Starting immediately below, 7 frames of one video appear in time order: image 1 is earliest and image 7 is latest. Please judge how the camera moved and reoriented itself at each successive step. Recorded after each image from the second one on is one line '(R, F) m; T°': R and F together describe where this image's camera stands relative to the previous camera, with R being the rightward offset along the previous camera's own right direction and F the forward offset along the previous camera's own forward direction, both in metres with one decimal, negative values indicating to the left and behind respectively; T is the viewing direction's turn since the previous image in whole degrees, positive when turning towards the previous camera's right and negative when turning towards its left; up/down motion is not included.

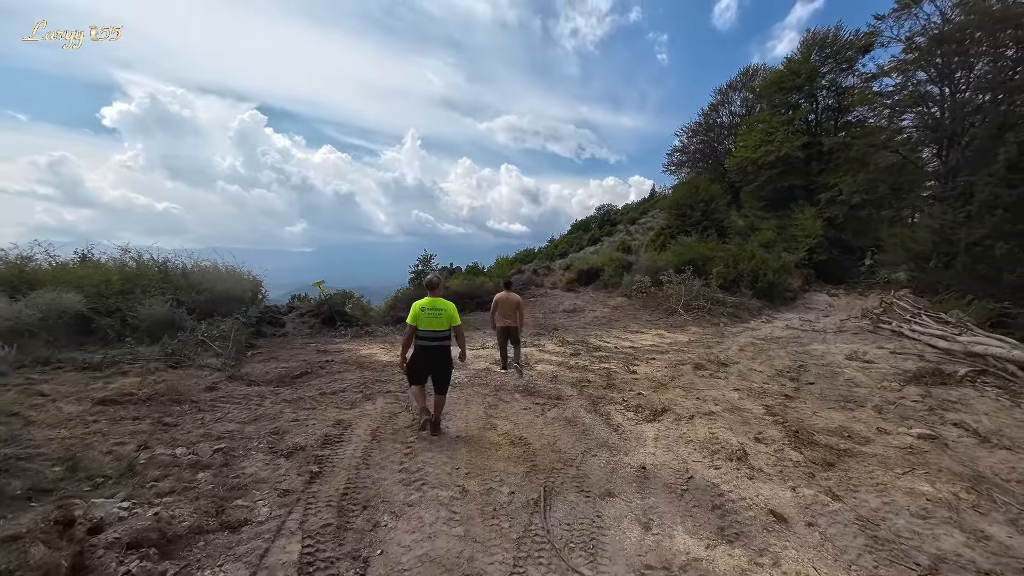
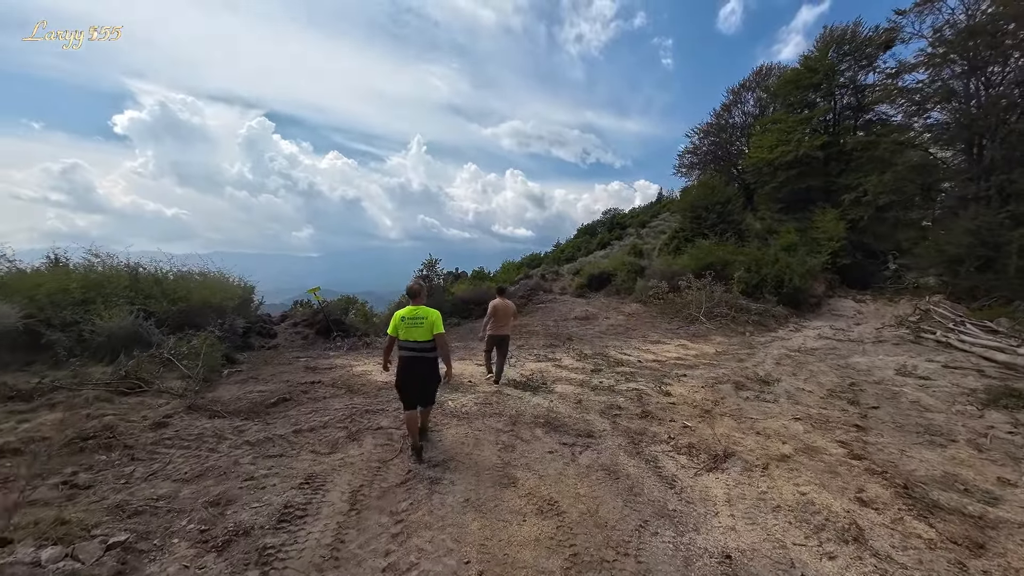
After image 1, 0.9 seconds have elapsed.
(-0.2, +1.2) m; -1°
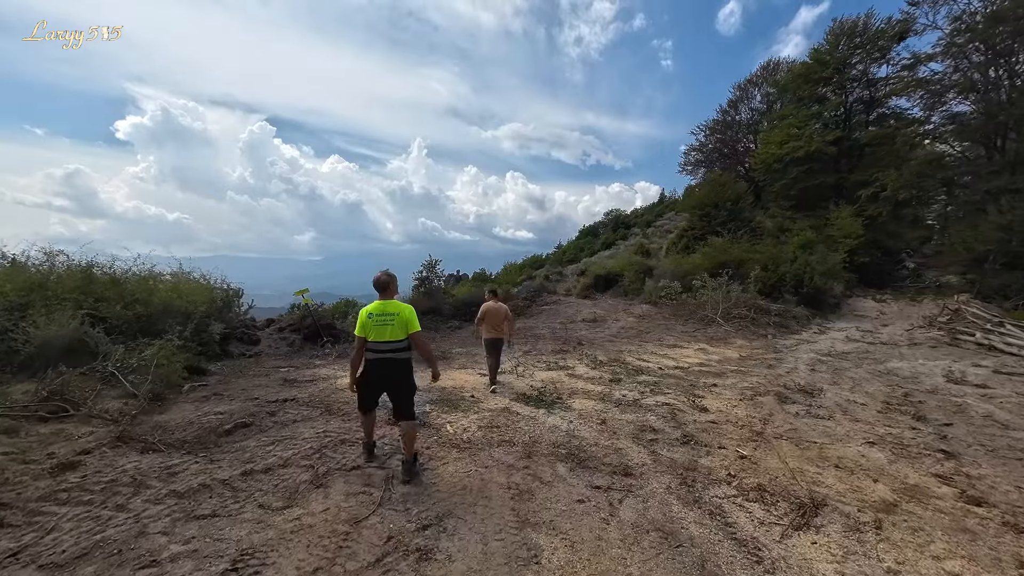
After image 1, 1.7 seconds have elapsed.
(-0.1, +1.2) m; 0°
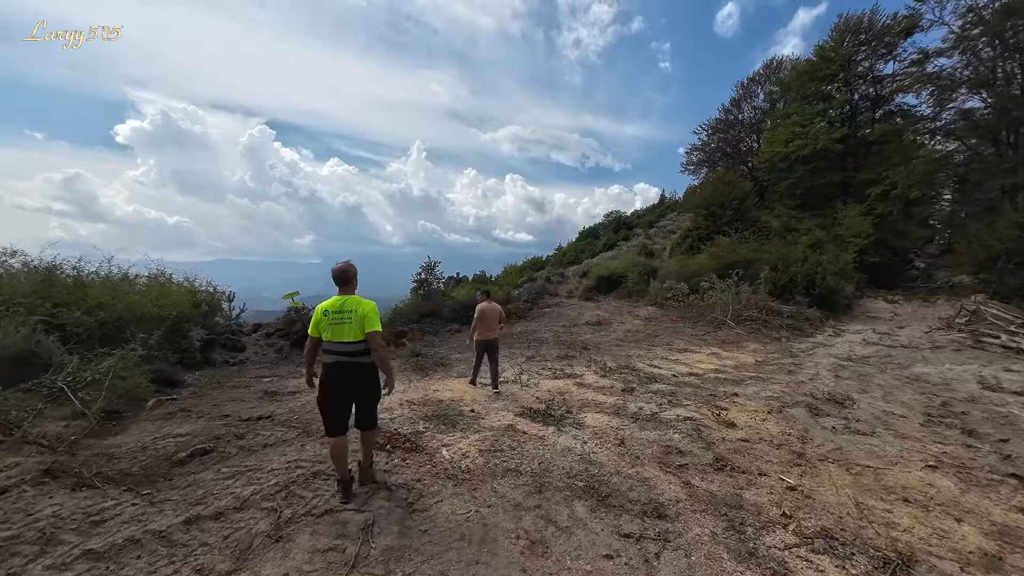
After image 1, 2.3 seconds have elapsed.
(-0.1, +0.7) m; 0°
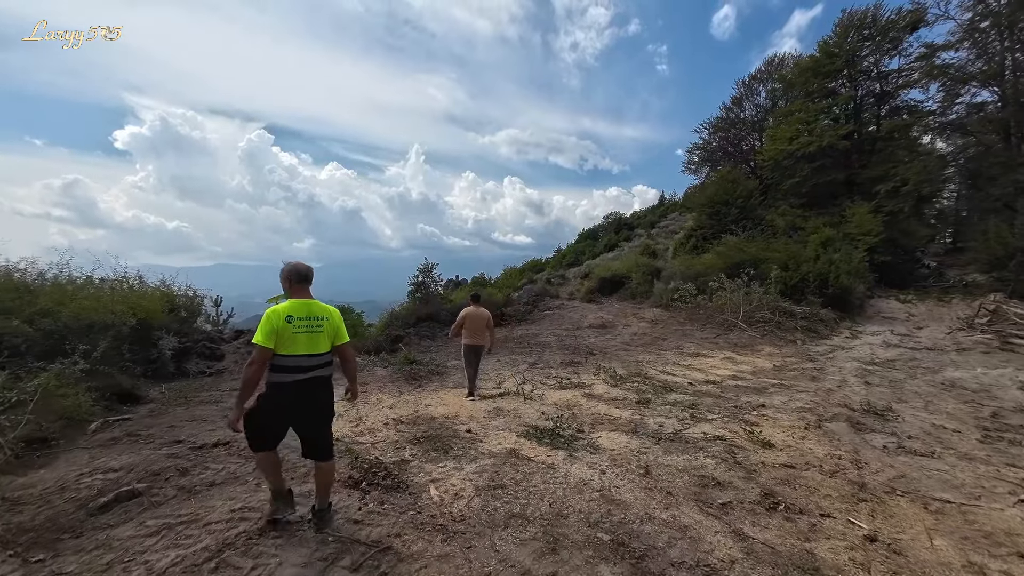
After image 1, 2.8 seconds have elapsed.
(0.0, +0.8) m; 0°
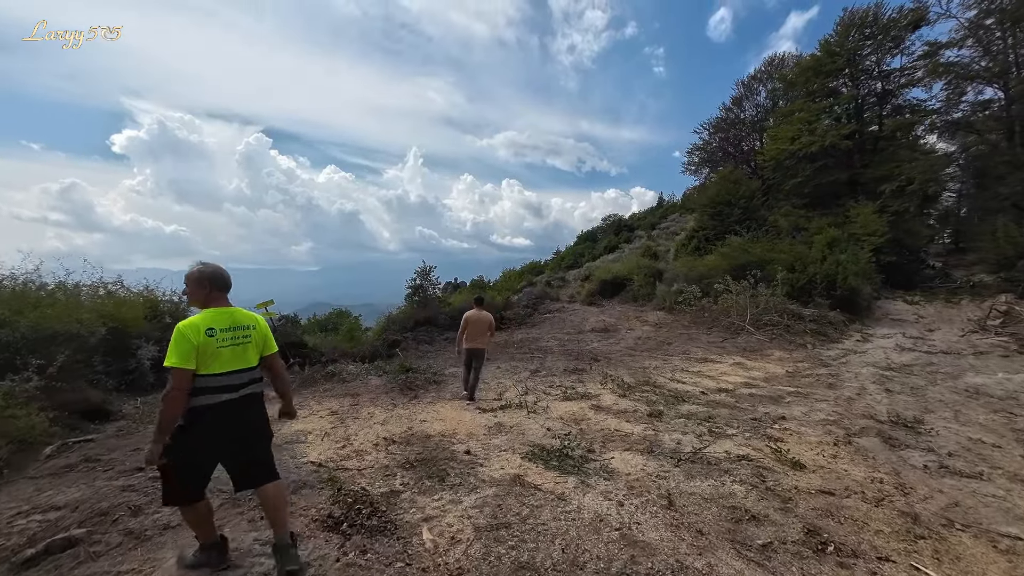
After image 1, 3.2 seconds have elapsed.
(0.0, +0.5) m; 0°
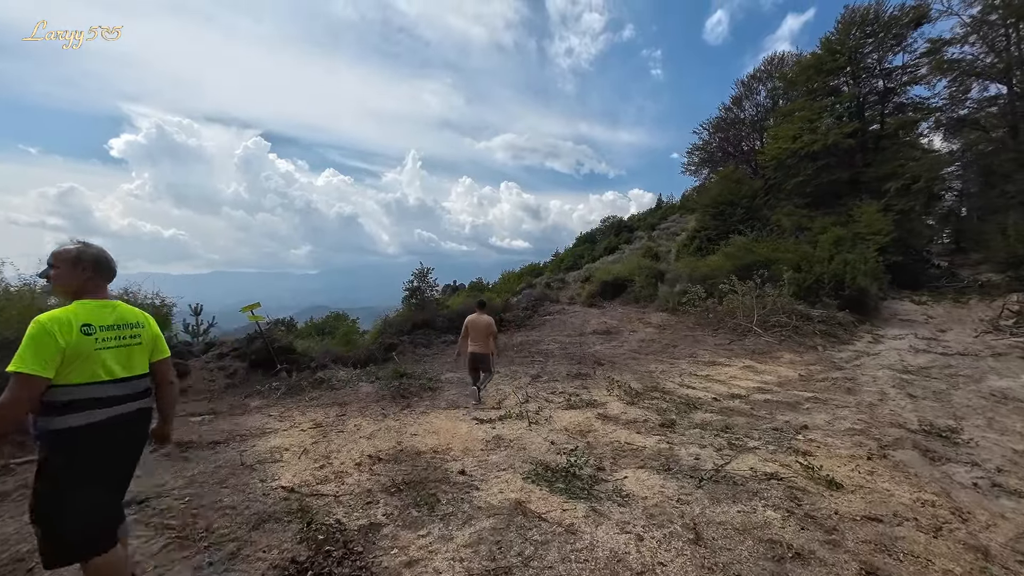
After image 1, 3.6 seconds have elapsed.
(0.0, +0.5) m; 0°
